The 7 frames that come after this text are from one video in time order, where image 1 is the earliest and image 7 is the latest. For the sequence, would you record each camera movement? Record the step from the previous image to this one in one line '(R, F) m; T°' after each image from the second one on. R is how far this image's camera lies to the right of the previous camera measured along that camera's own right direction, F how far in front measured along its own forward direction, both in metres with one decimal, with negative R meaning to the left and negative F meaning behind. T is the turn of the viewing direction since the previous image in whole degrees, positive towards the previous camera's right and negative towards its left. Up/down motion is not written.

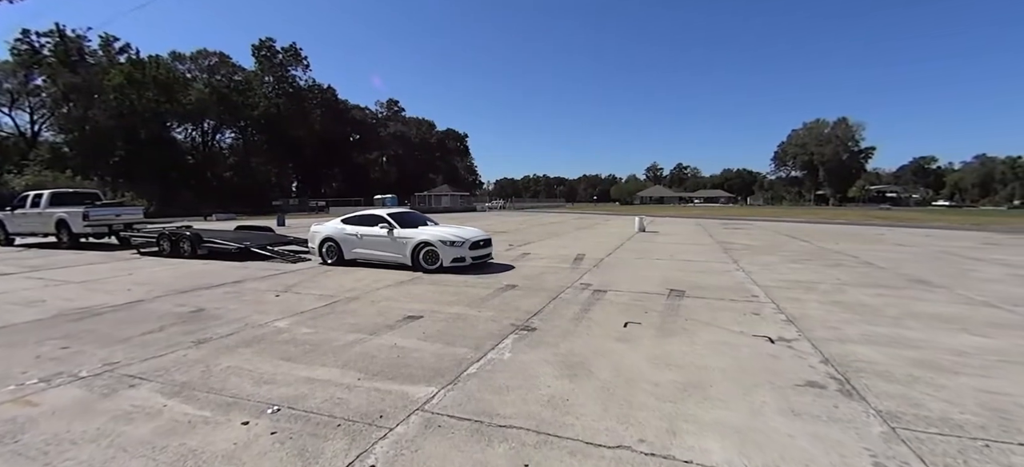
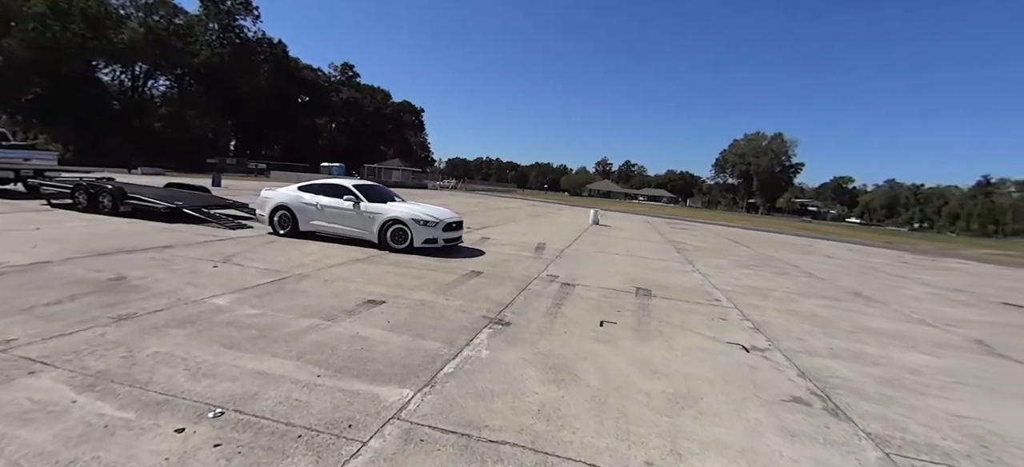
(-0.4, +0.4) m; +7°
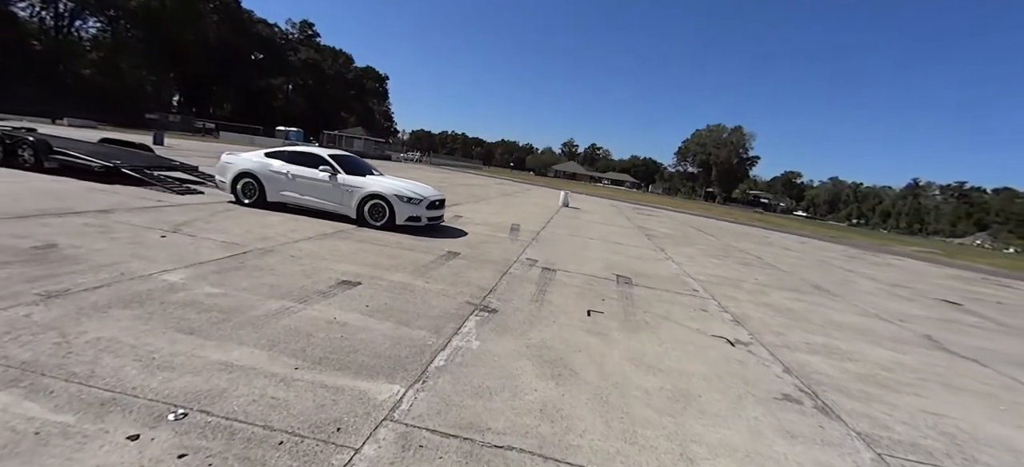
(-0.3, +0.3) m; +5°
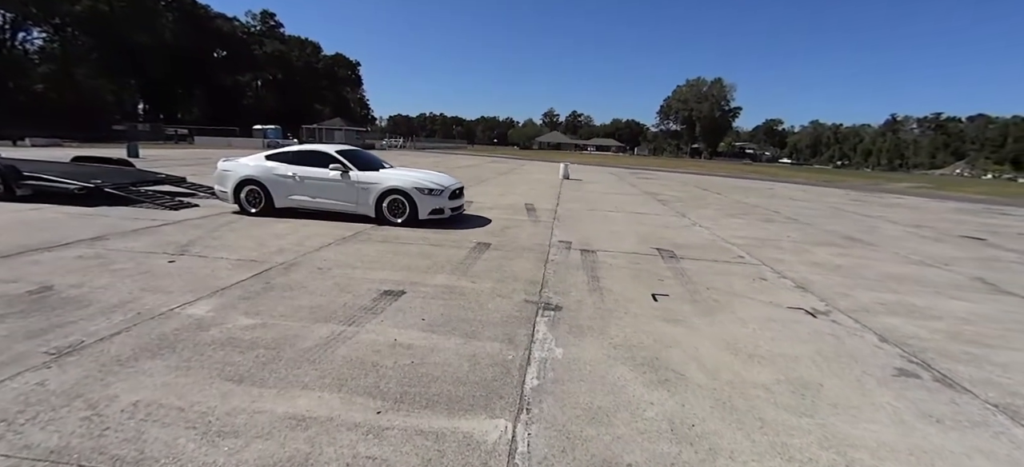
(-0.7, +0.5) m; +1°
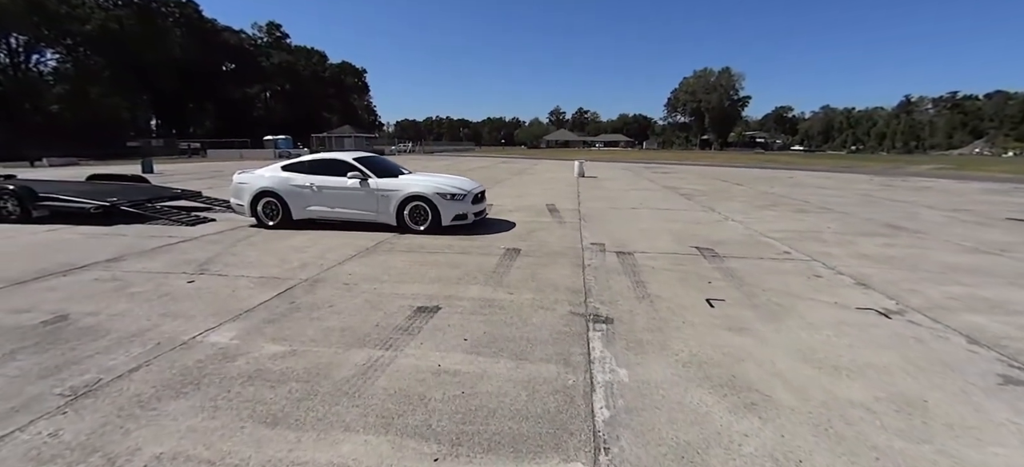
(-0.3, +0.4) m; -1°
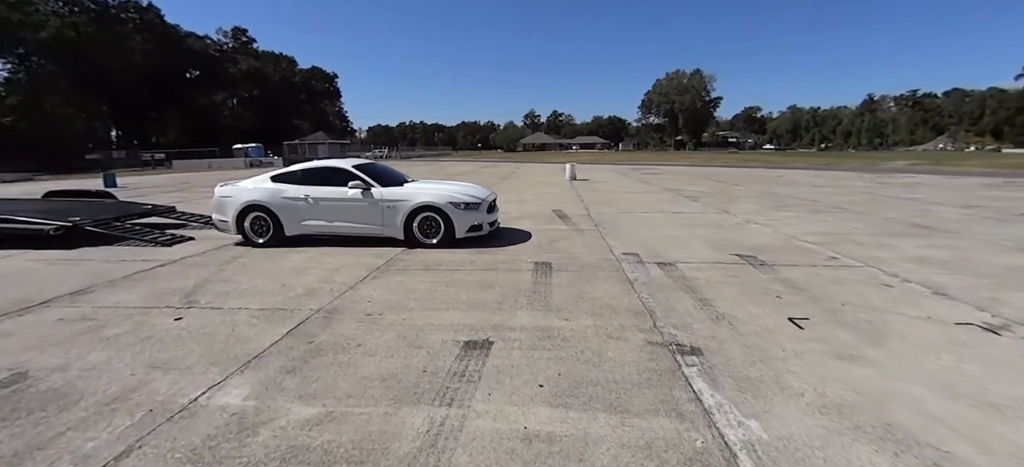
(-0.7, +0.7) m; +3°
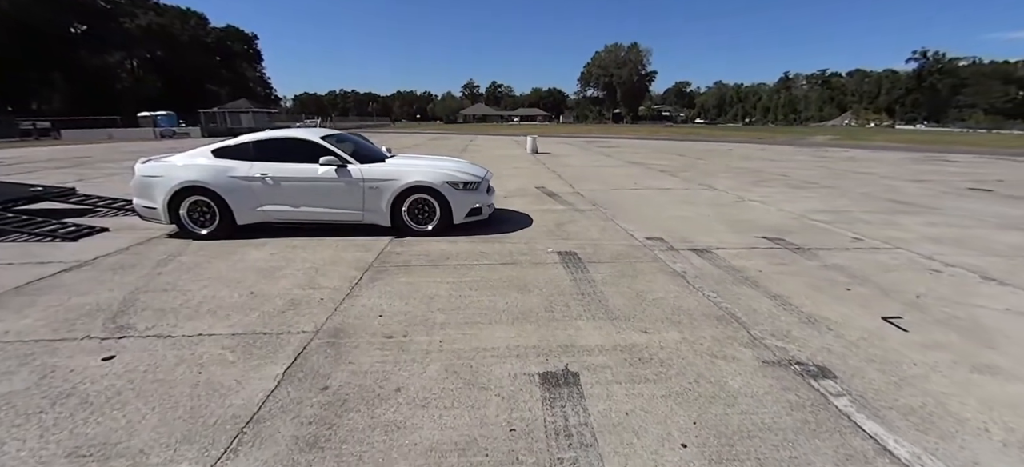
(-0.9, +1.0) m; +8°
